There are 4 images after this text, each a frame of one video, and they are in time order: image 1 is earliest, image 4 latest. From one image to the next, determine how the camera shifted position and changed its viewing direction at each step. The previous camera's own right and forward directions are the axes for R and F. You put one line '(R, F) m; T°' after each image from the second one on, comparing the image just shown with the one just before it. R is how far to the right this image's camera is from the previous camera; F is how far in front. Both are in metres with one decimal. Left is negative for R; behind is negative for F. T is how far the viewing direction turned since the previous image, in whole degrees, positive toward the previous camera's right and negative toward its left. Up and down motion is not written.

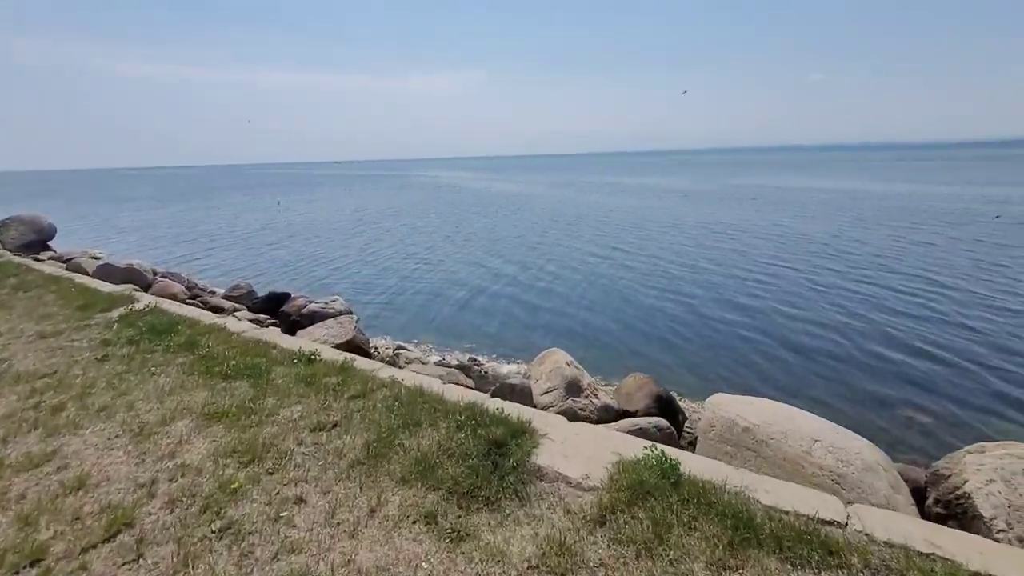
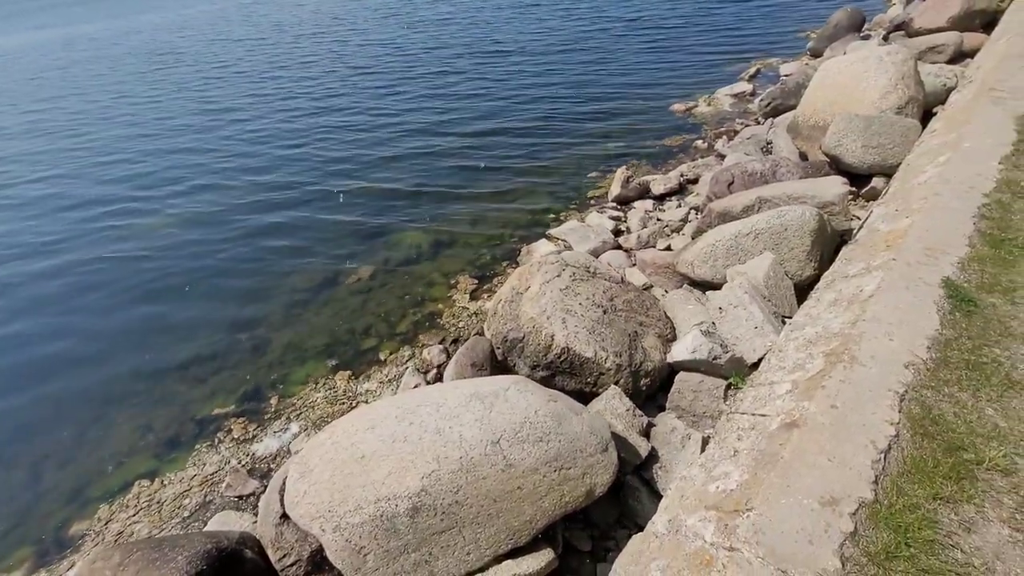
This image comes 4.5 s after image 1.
(+0.5, +4.1) m; +51°
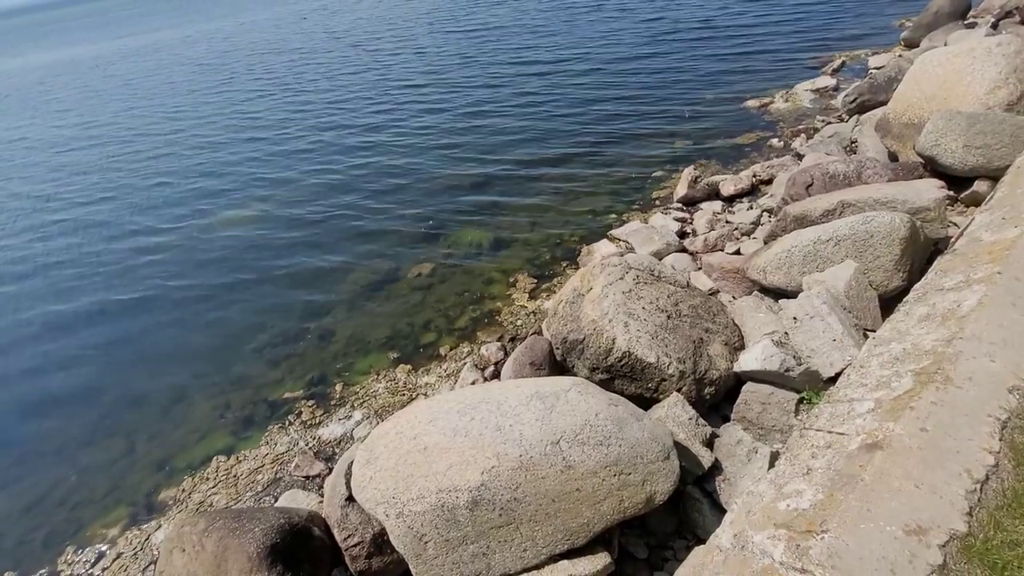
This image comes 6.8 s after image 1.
(0.0, +0.1) m; -5°
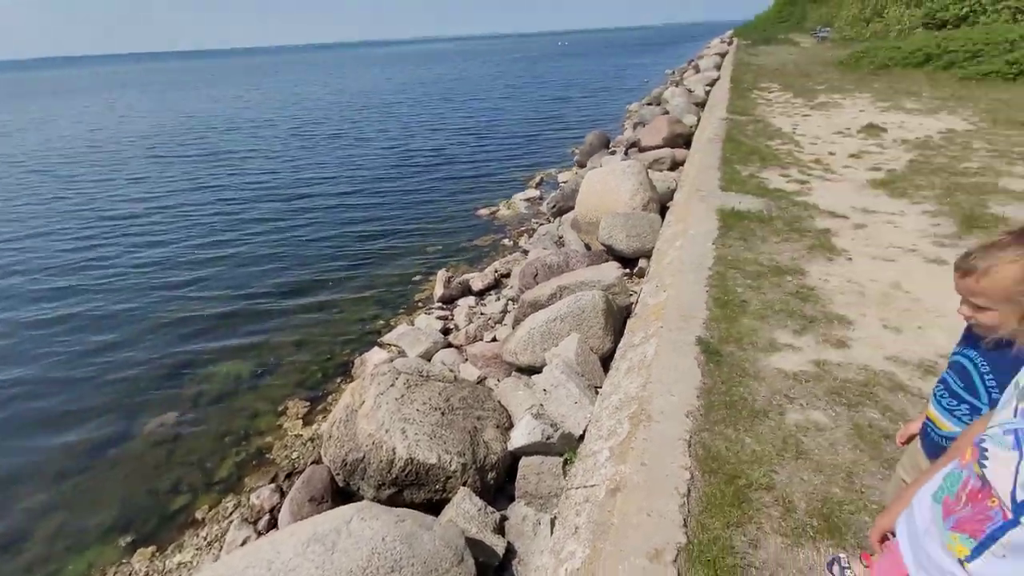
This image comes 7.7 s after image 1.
(+0.2, -0.3) m; +20°
